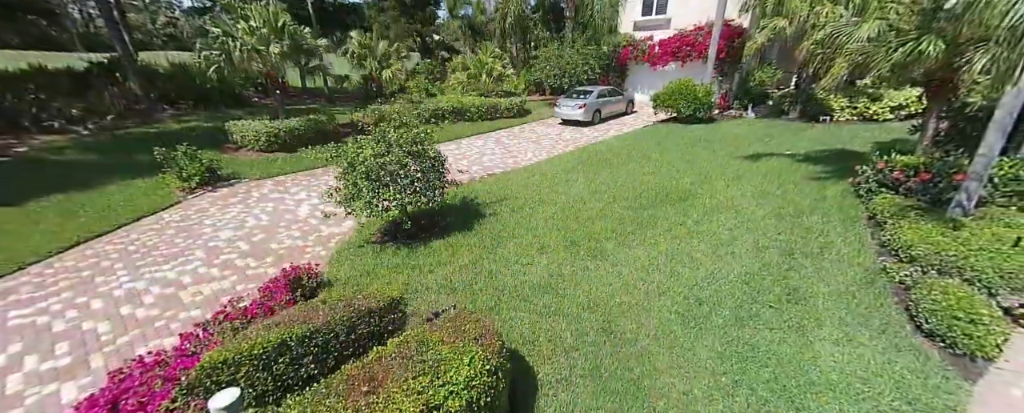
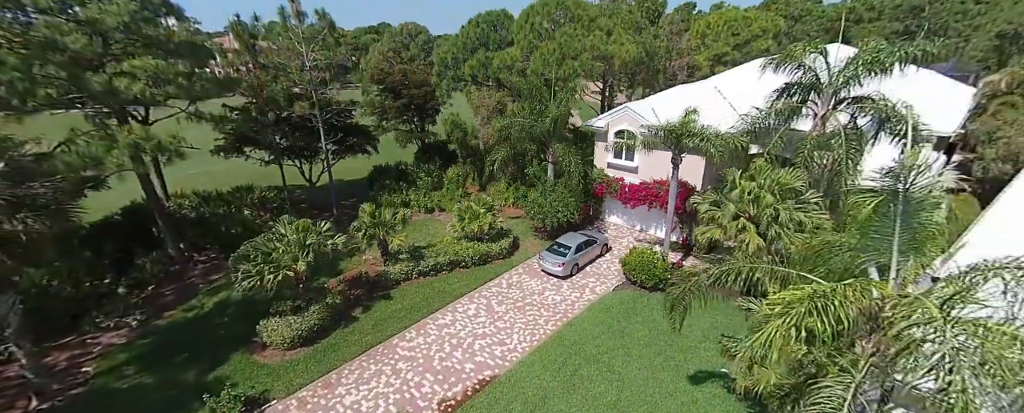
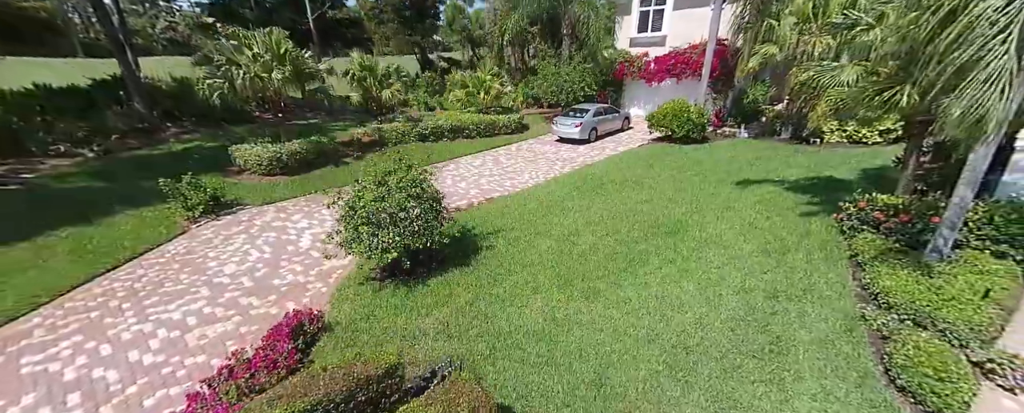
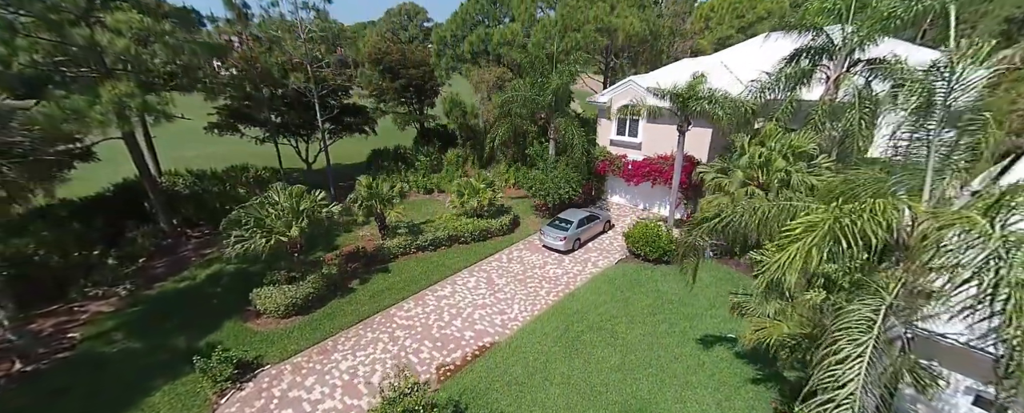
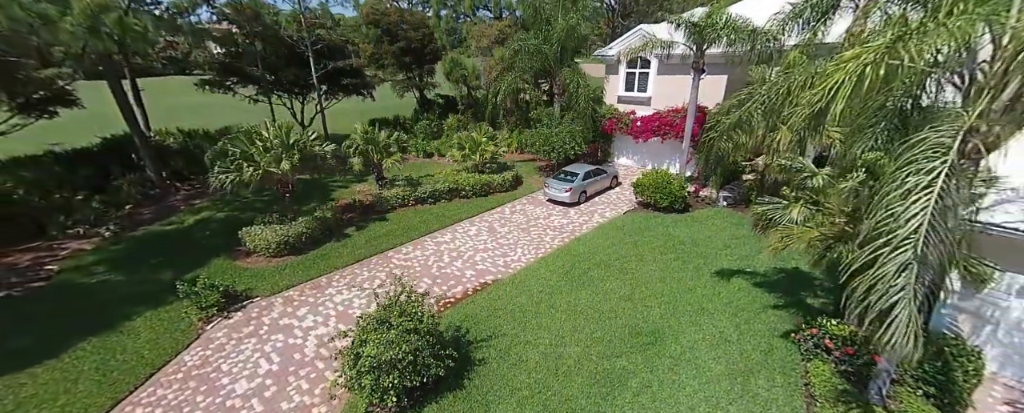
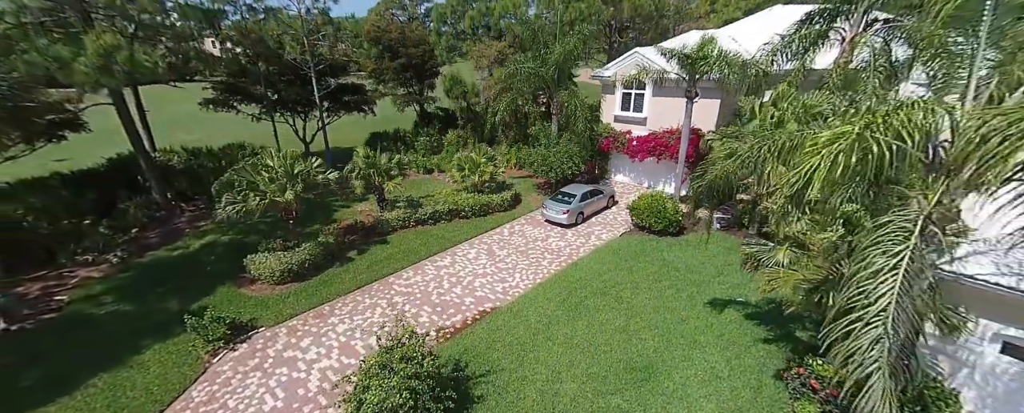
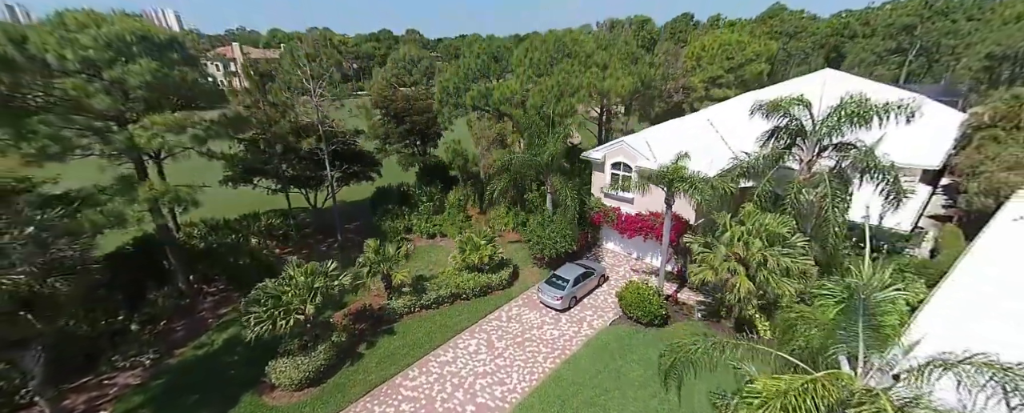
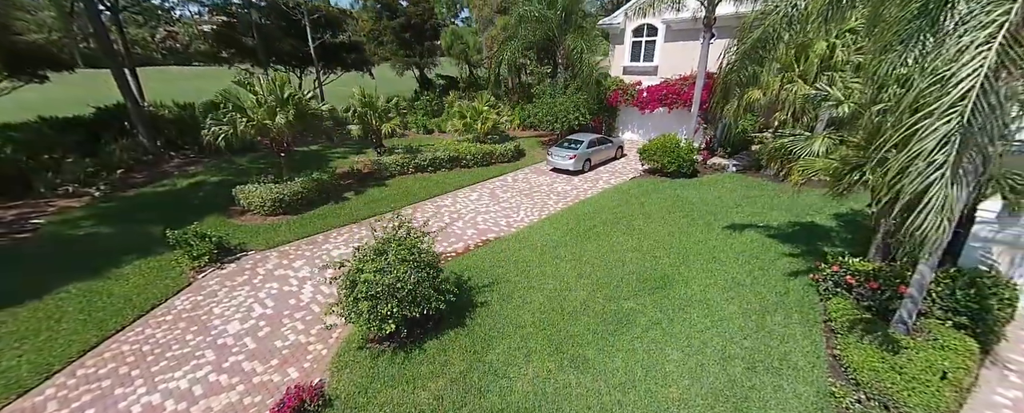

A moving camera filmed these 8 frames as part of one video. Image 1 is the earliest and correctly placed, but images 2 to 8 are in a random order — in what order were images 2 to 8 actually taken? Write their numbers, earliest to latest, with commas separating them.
3, 8, 5, 6, 4, 2, 7
